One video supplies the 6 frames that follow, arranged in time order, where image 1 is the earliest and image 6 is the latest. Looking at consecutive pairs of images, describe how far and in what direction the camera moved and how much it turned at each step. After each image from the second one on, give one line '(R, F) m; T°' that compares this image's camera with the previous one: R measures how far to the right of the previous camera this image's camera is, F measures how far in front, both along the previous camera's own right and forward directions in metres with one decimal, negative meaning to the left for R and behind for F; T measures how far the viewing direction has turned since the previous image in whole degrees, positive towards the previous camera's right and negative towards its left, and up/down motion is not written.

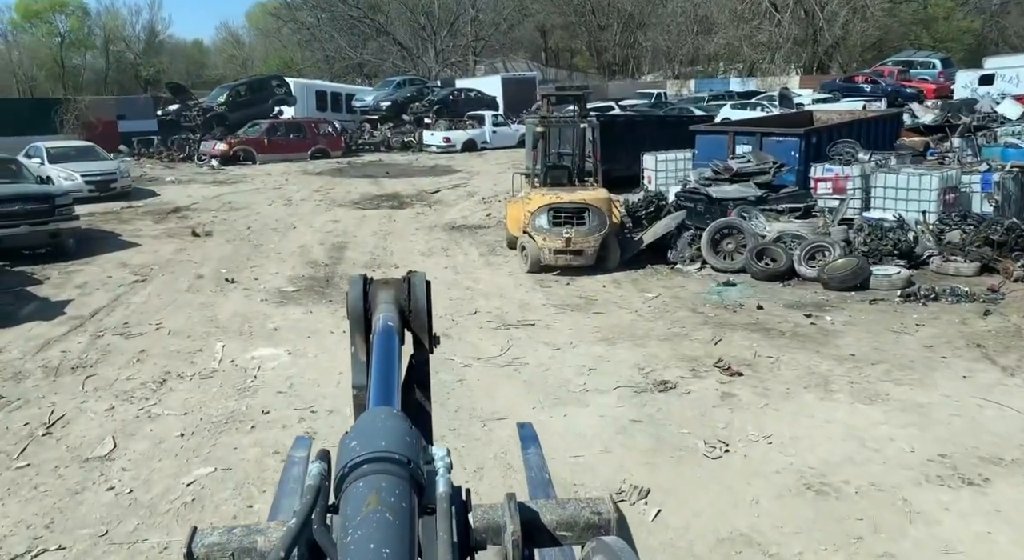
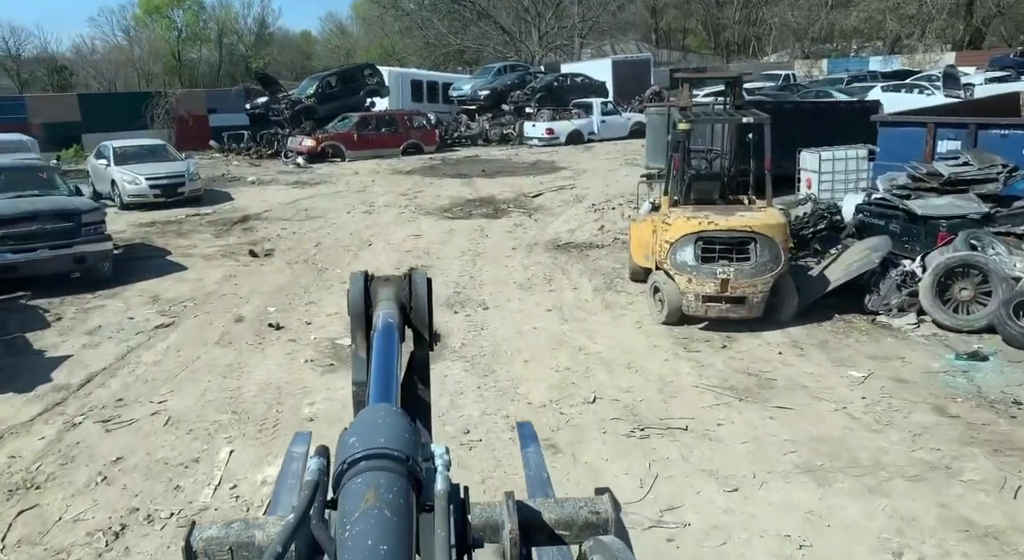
(-0.3, +2.9) m; -7°
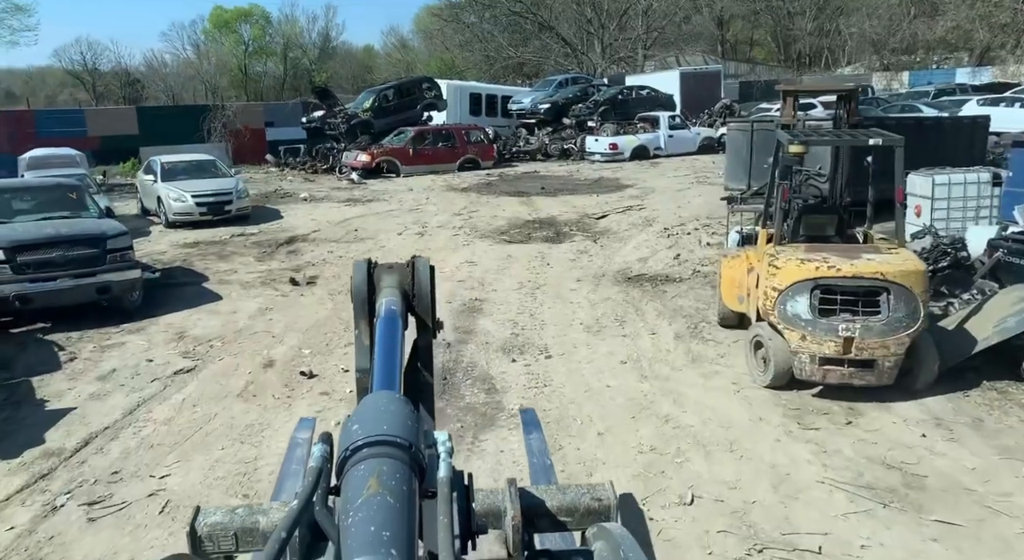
(-0.1, +1.3) m; -4°
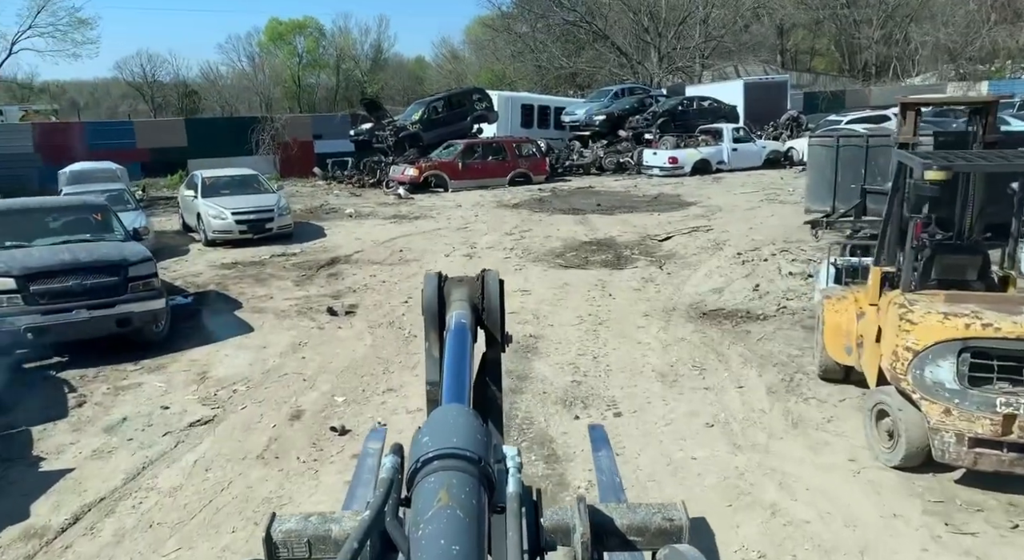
(-0.2, +1.1) m; -3°
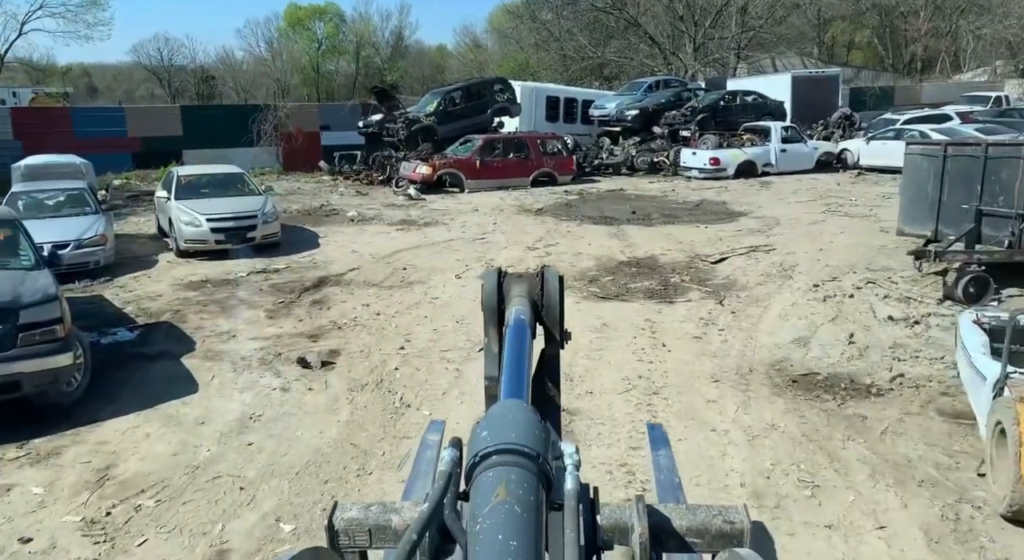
(-0.1, +2.4) m; -1°
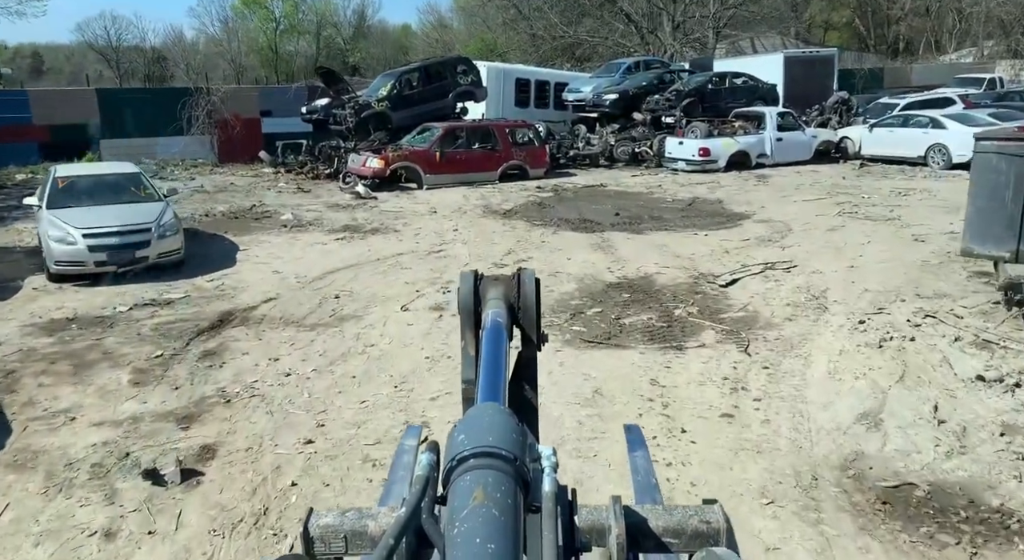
(+0.1, +2.6) m; +2°
